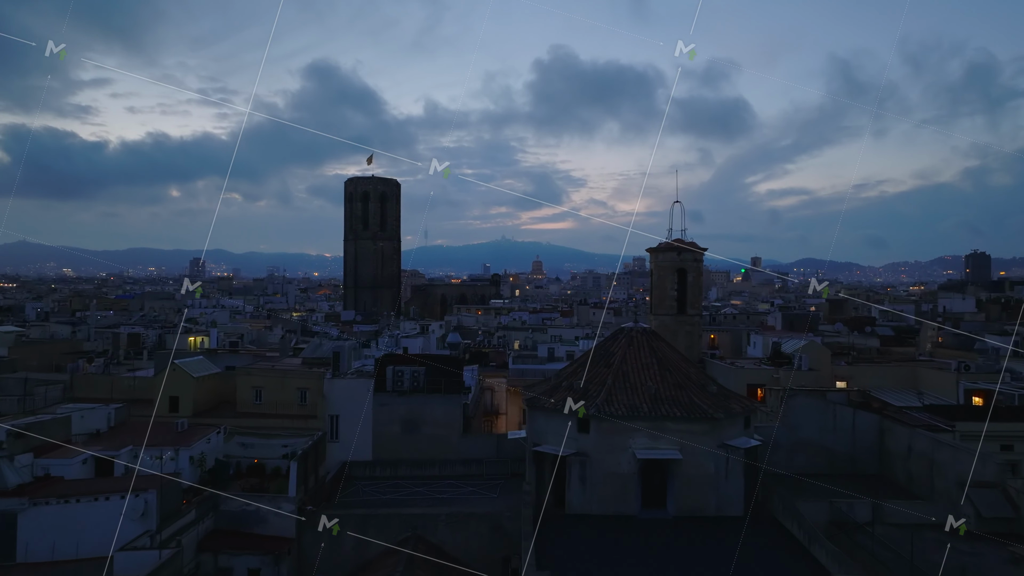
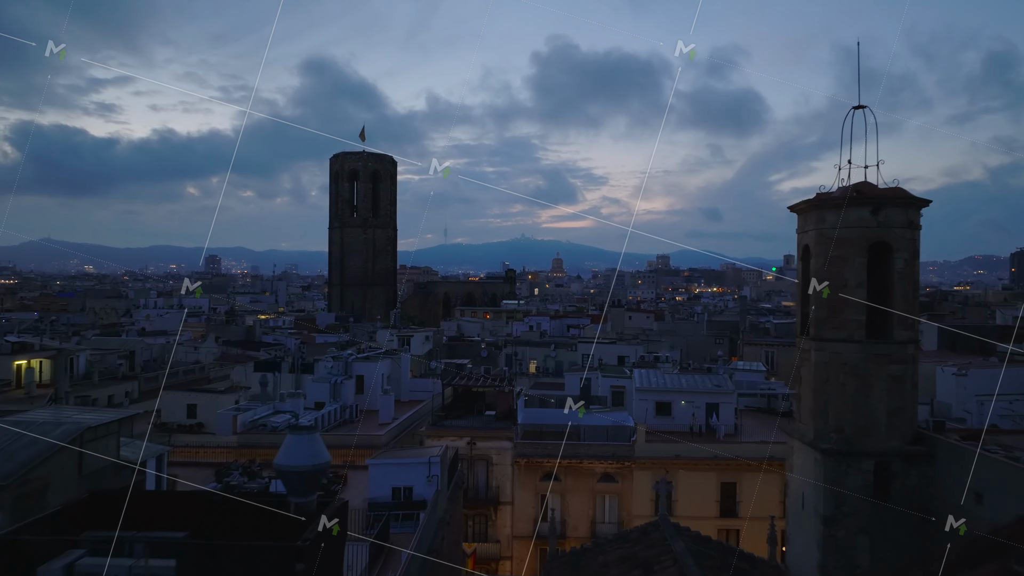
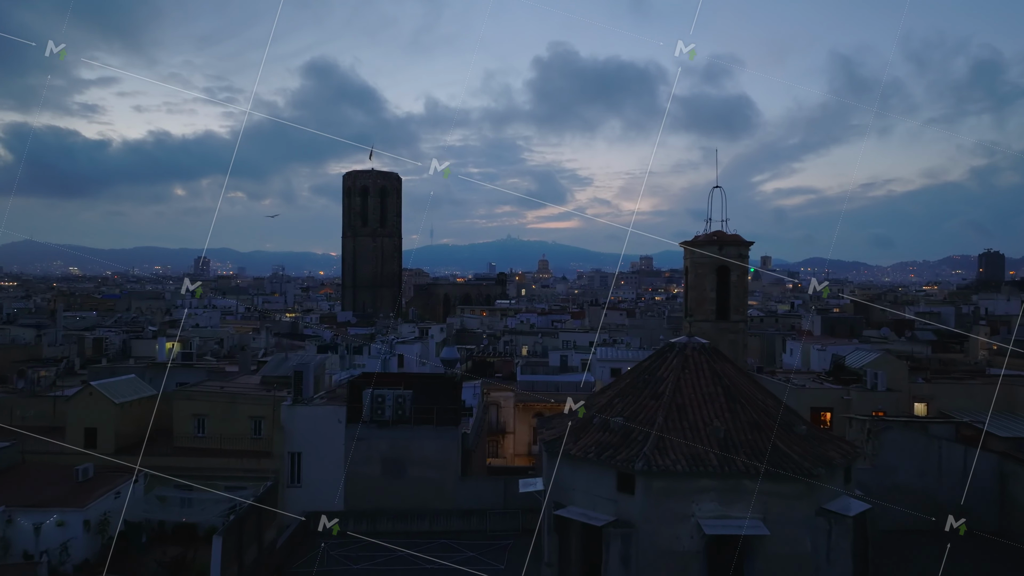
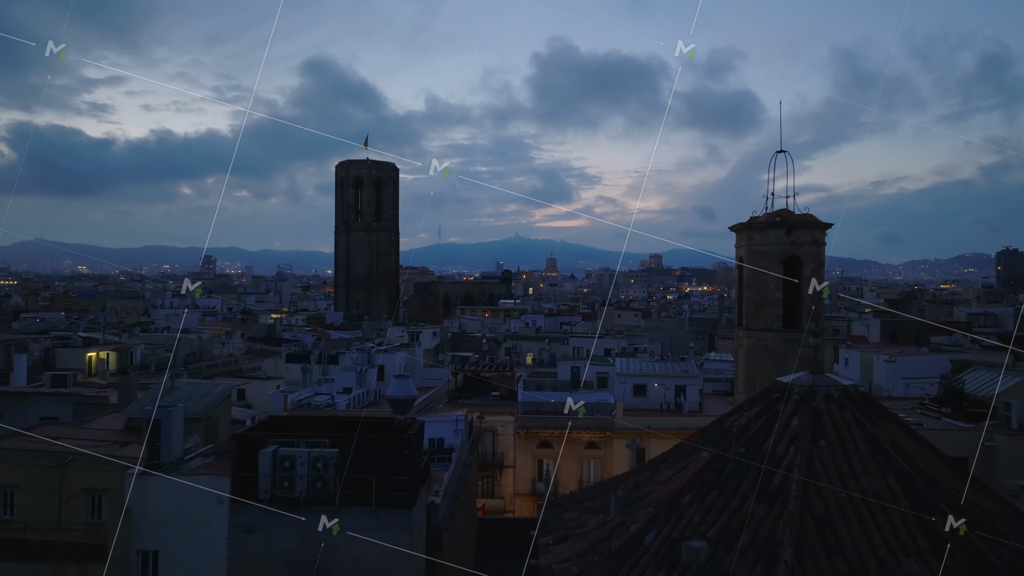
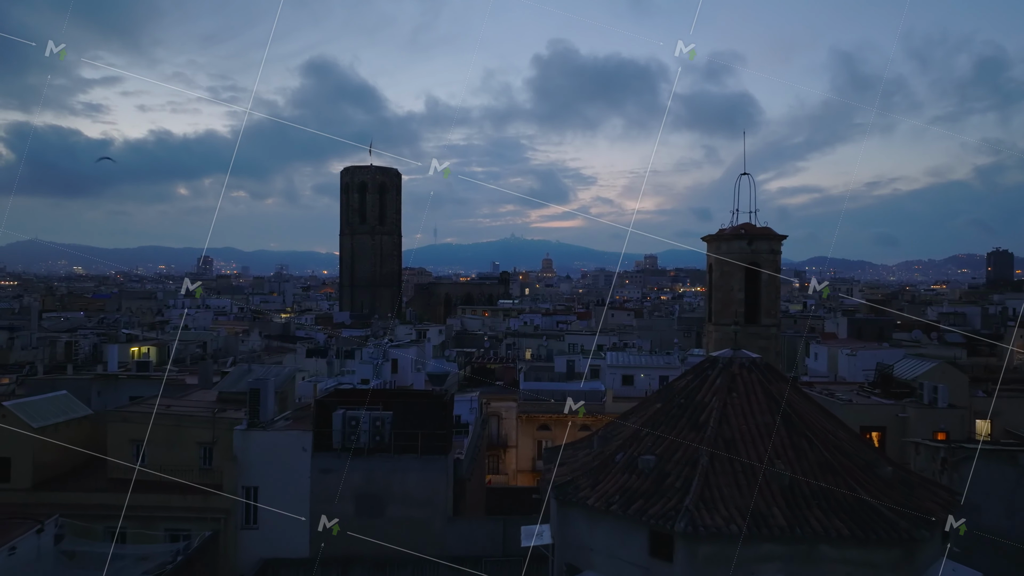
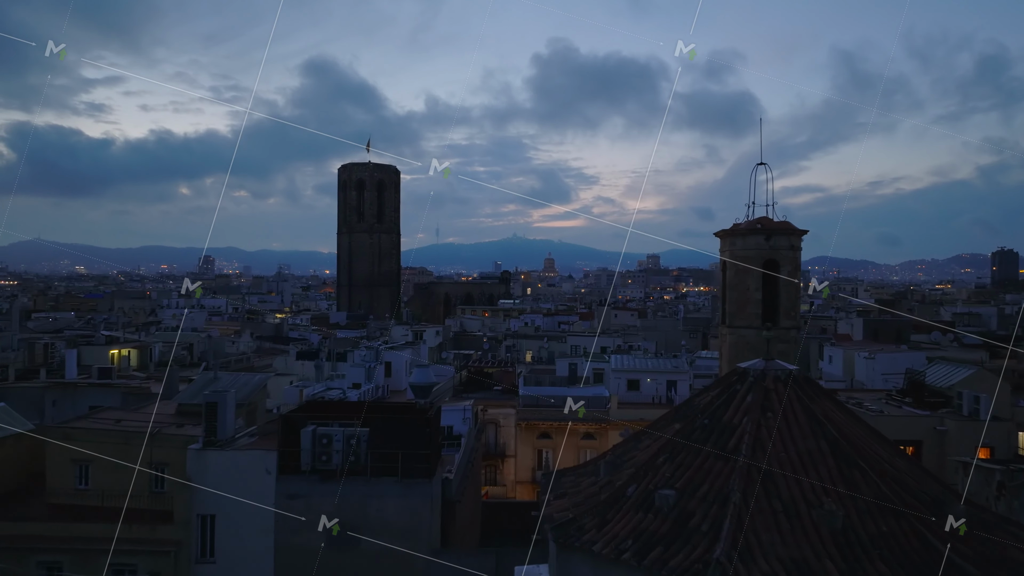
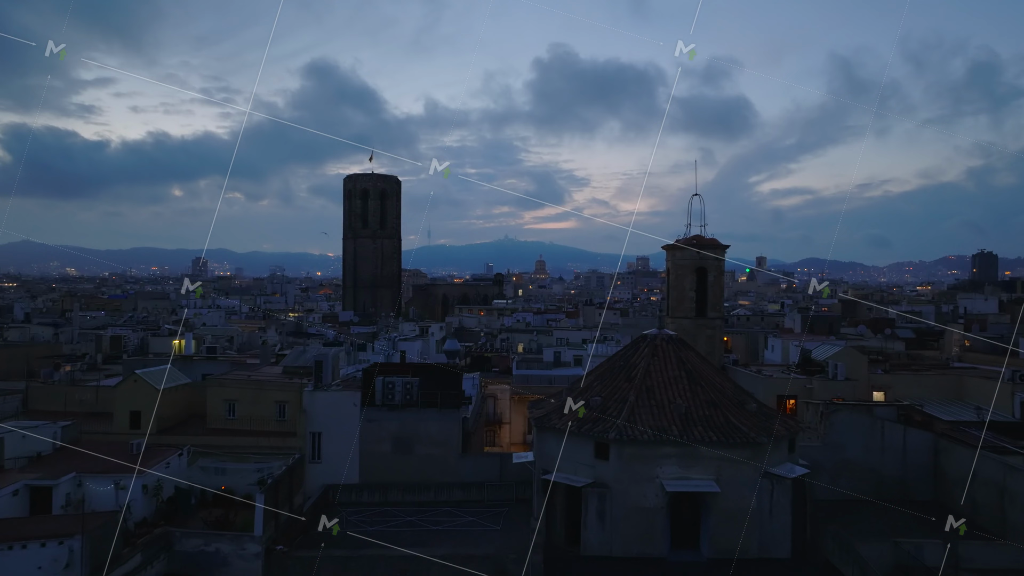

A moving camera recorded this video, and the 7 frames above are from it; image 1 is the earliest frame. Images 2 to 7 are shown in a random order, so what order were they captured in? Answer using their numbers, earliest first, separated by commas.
7, 3, 5, 6, 4, 2
